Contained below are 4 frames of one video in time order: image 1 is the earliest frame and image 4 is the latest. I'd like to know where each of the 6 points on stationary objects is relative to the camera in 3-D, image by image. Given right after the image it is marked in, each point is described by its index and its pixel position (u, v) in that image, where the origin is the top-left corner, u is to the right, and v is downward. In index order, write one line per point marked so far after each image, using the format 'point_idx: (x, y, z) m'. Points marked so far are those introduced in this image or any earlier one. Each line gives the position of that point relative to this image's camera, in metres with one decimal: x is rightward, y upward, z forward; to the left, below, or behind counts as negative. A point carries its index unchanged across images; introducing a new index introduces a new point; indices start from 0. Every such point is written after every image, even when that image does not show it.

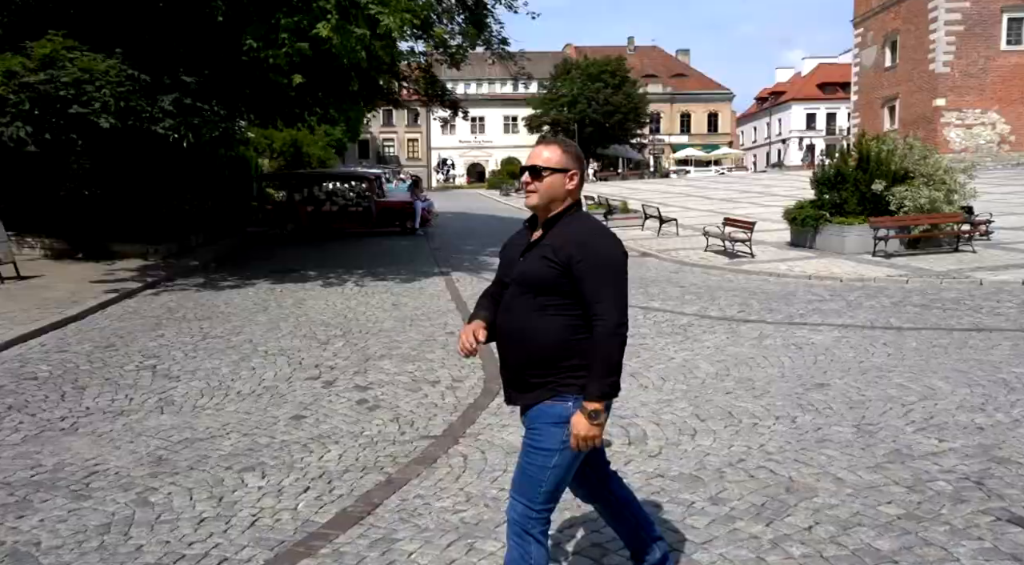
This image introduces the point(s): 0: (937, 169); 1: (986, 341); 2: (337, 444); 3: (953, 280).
0: (+10.0, +2.7, +16.6) m
1: (+4.8, -0.7, +7.1) m
2: (-1.3, -1.2, +5.3) m
3: (+7.7, 0.0, +12.3) m
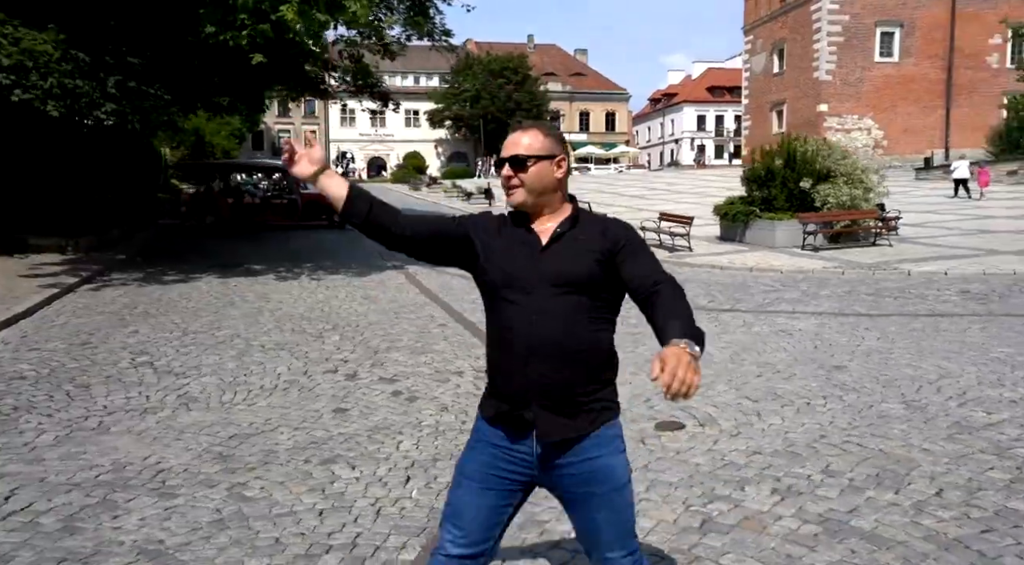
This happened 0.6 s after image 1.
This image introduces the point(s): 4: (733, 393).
0: (+8.8, +3.0, +18.0) m
1: (+5.0, -0.5, +7.9) m
2: (-0.8, -1.1, +5.3) m
3: (+7.1, +0.2, +13.5) m
4: (+1.9, -0.9, +5.8) m
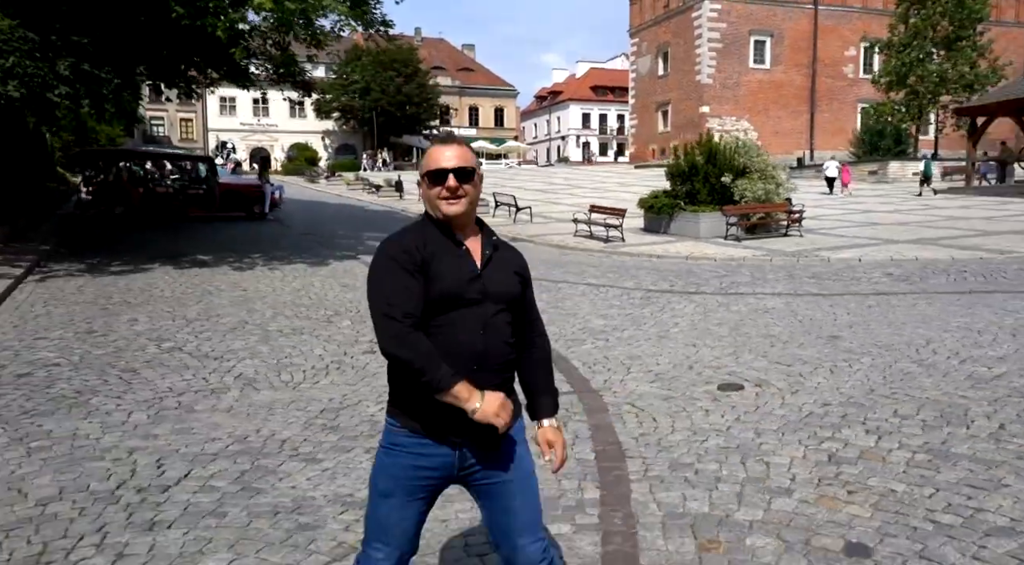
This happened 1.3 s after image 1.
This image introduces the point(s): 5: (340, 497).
0: (+7.2, +3.3, +19.8) m
1: (+5.1, -0.3, +9.2) m
2: (-0.2, -0.9, +5.7) m
3: (+6.3, +0.5, +15.0) m
4: (+2.4, -0.7, +6.6) m
5: (-0.9, -1.2, +3.8) m
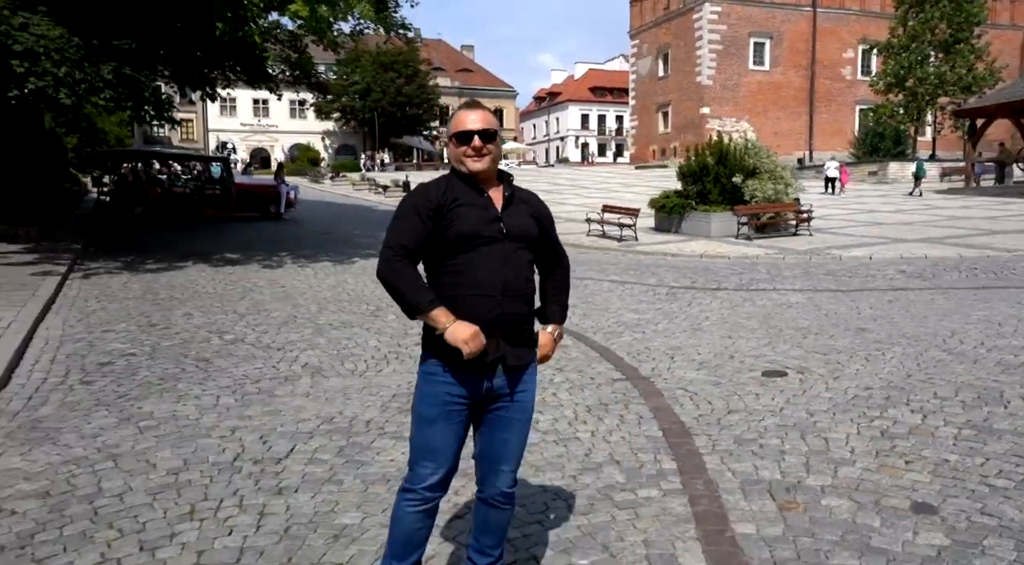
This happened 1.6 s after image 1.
0: (+7.6, +3.4, +20.2) m
1: (+5.6, -0.2, +9.6) m
2: (+0.3, -0.9, +6.0) m
3: (+6.8, +0.6, +15.5) m
4: (+2.9, -0.6, +7.0) m
5: (-0.4, -1.1, +4.2) m
